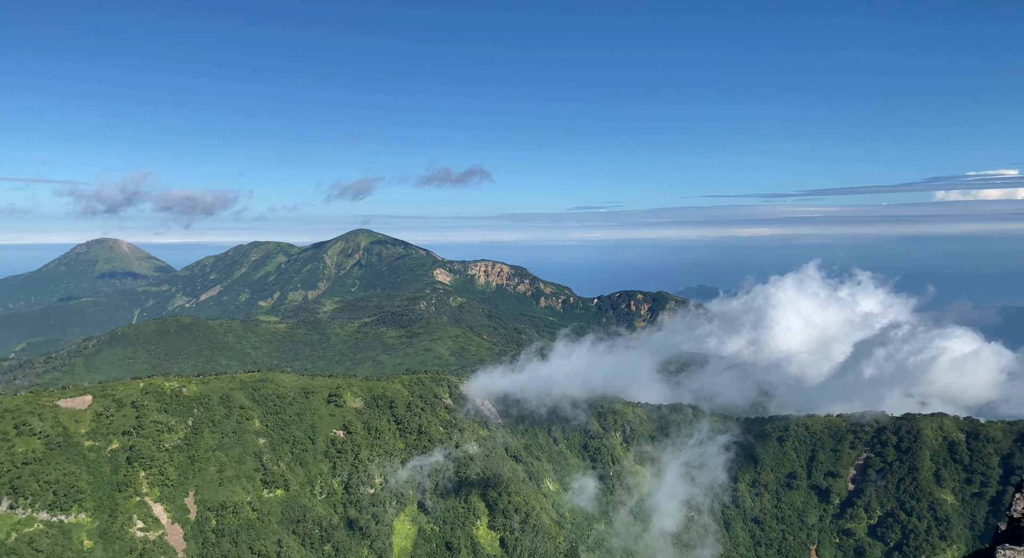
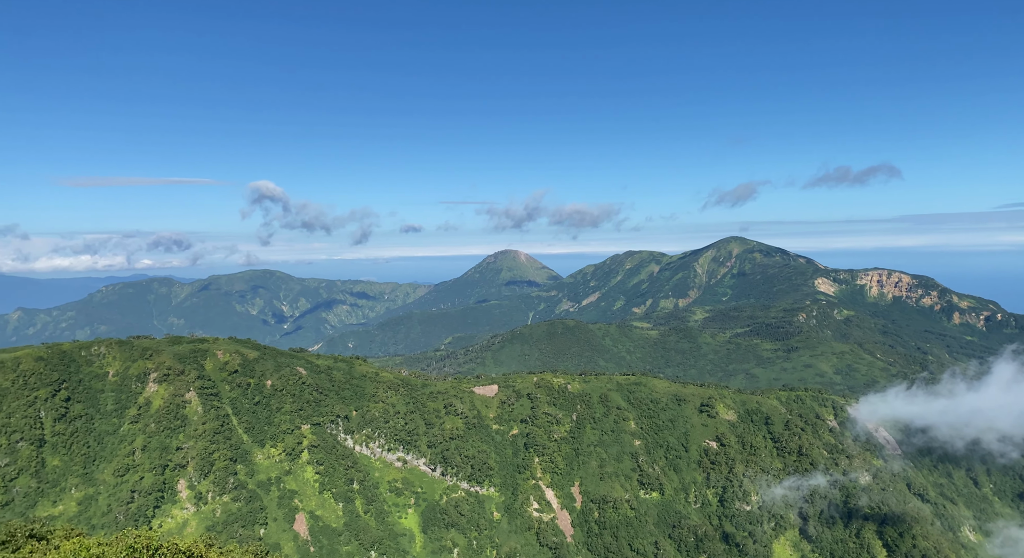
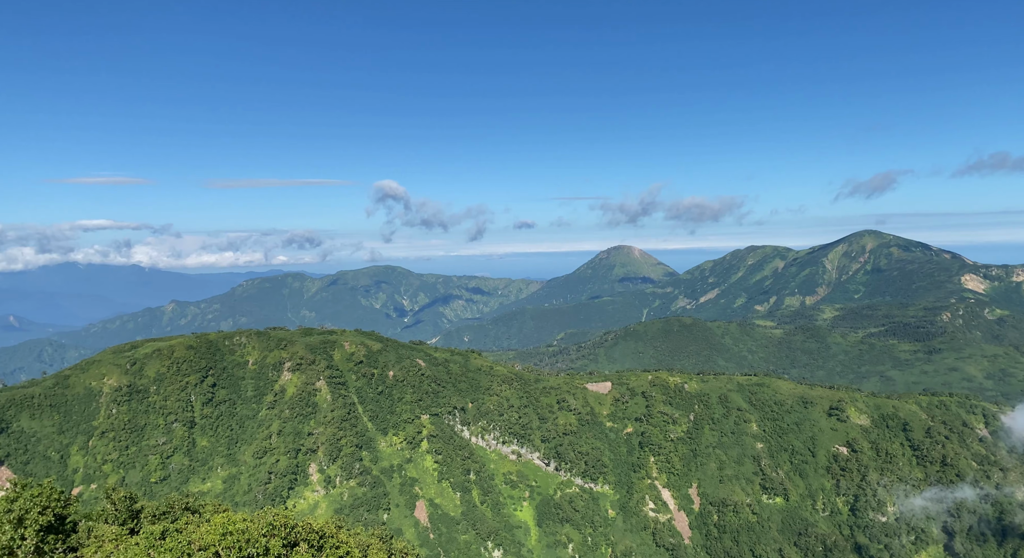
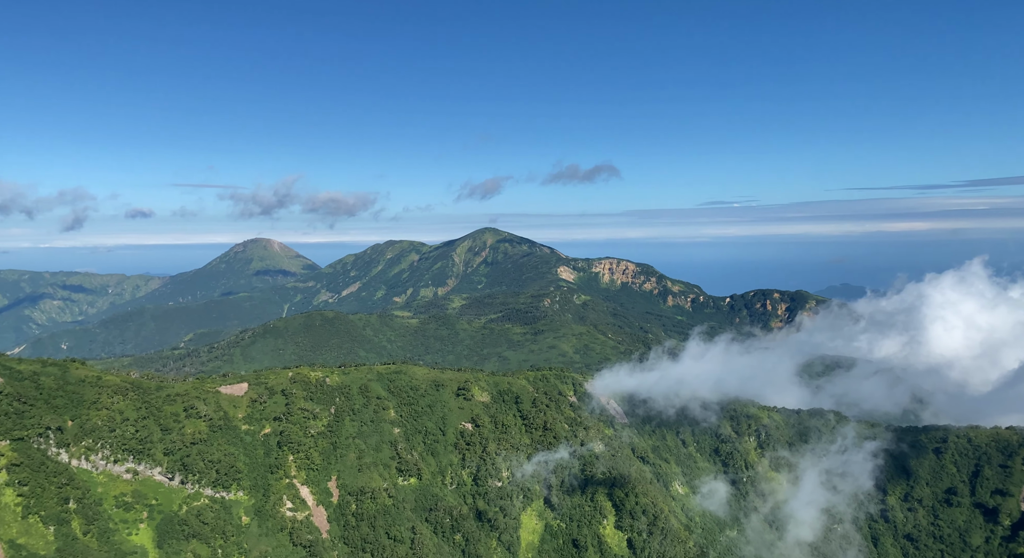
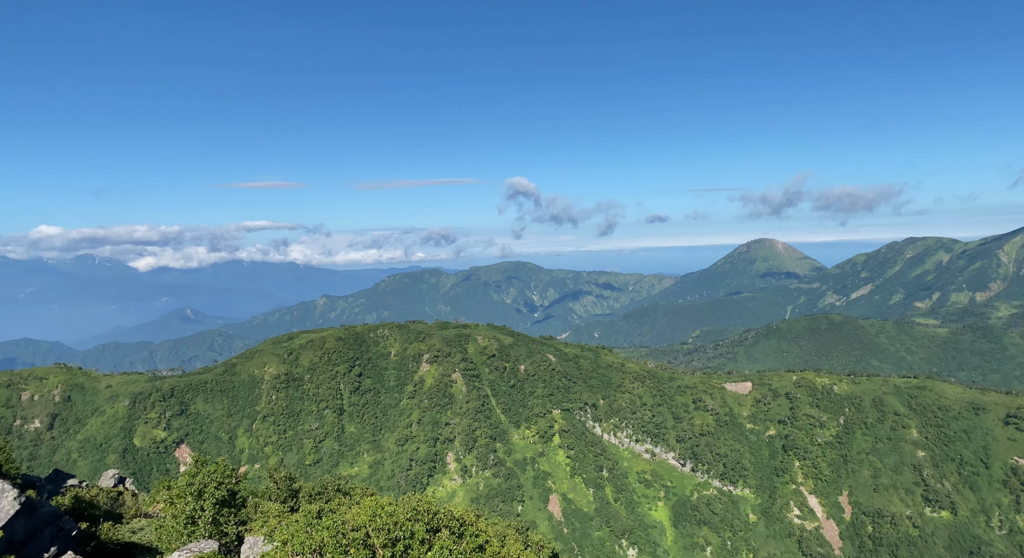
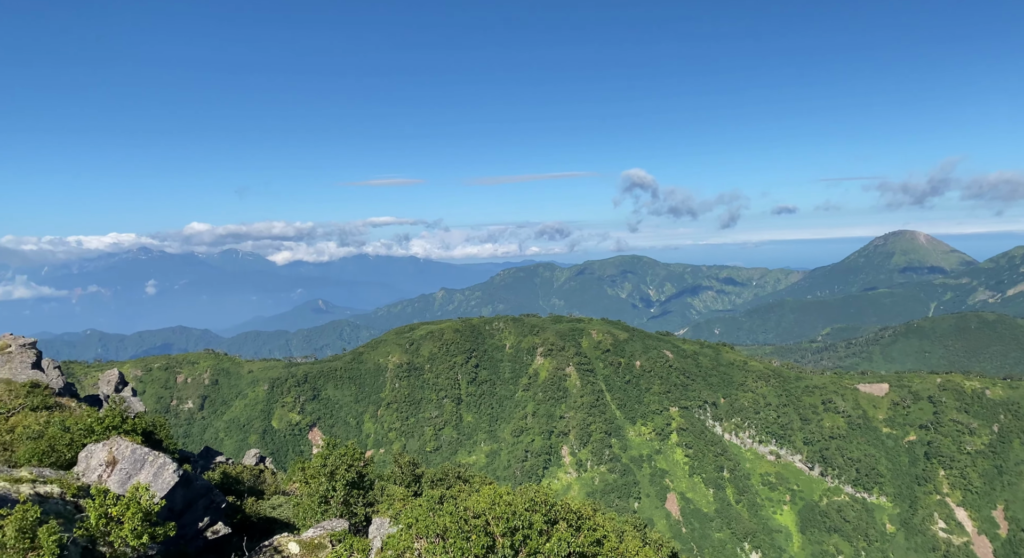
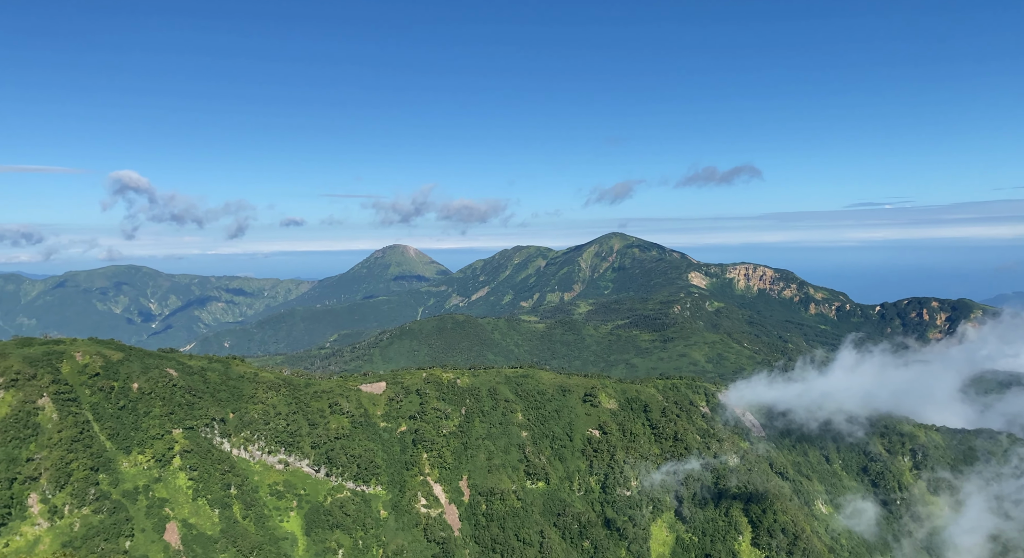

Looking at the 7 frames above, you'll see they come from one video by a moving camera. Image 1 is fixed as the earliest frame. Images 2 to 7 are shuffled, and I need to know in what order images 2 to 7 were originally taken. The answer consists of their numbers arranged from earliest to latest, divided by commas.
4, 7, 2, 3, 5, 6
